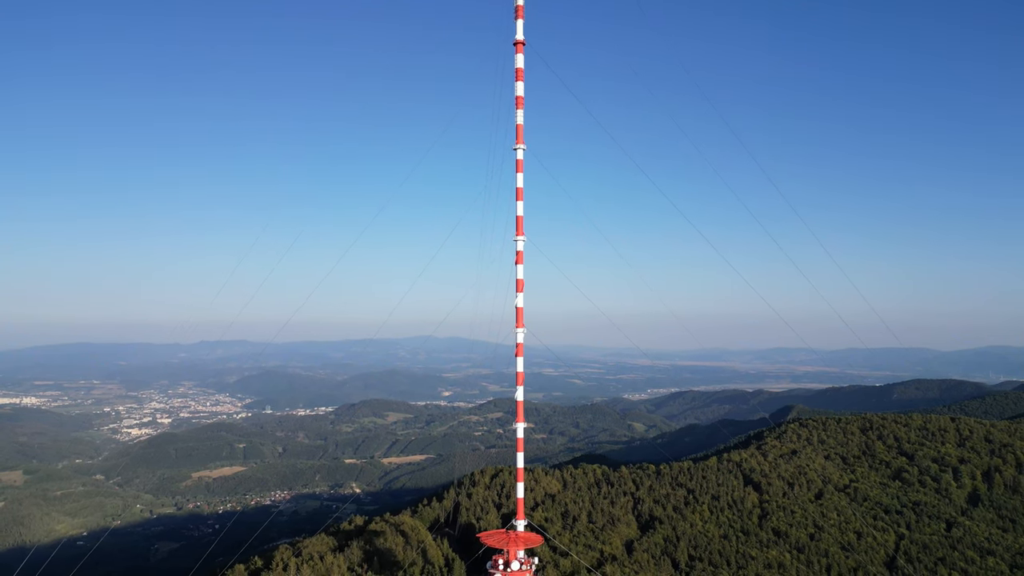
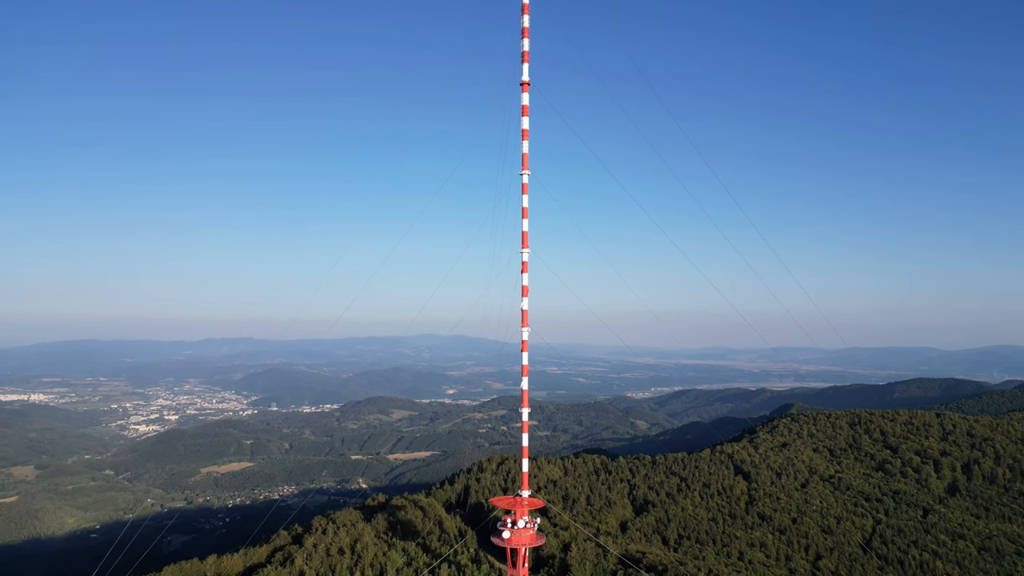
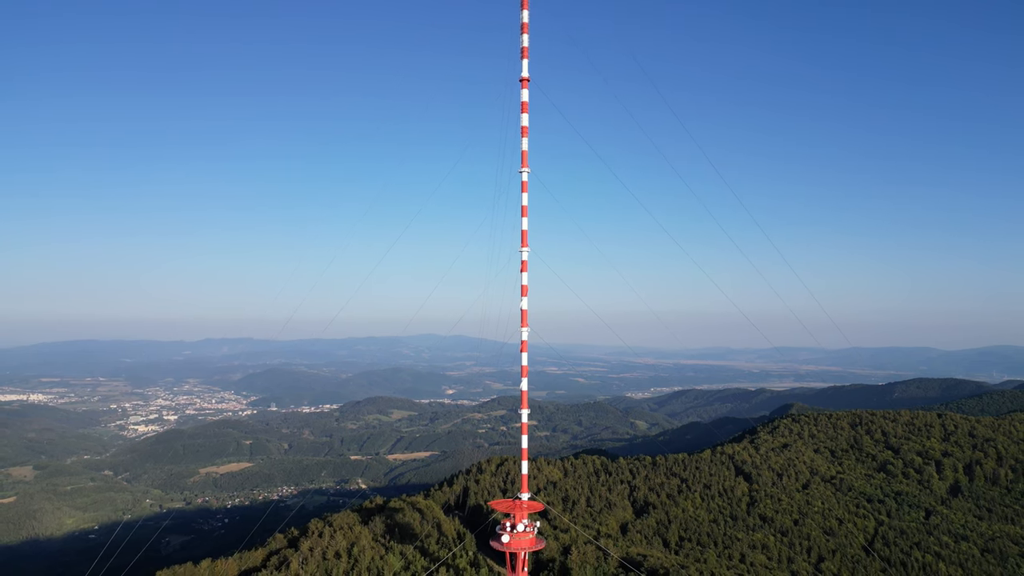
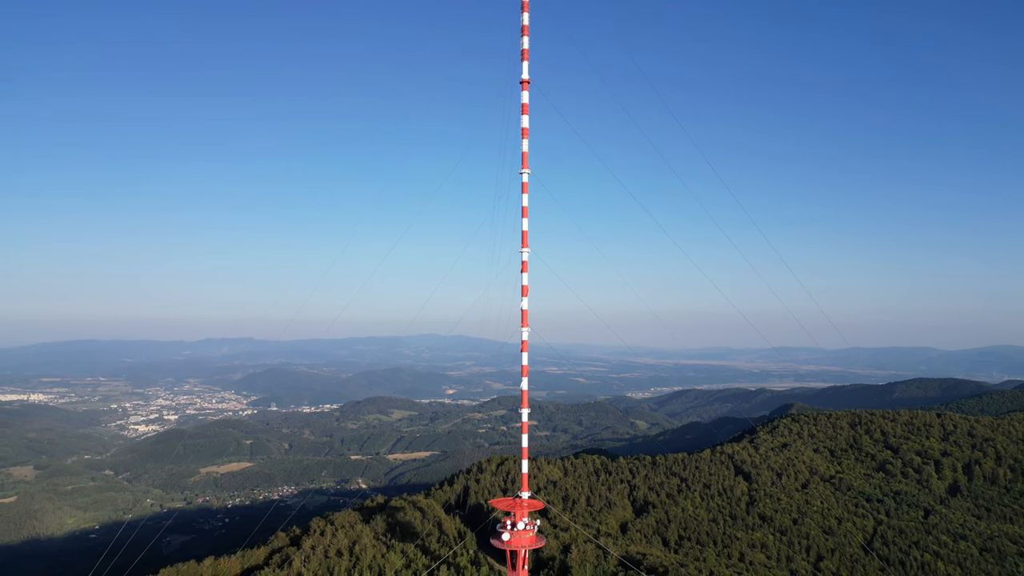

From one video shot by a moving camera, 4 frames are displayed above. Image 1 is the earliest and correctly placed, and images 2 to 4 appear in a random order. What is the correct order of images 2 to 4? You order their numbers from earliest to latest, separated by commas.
3, 4, 2
